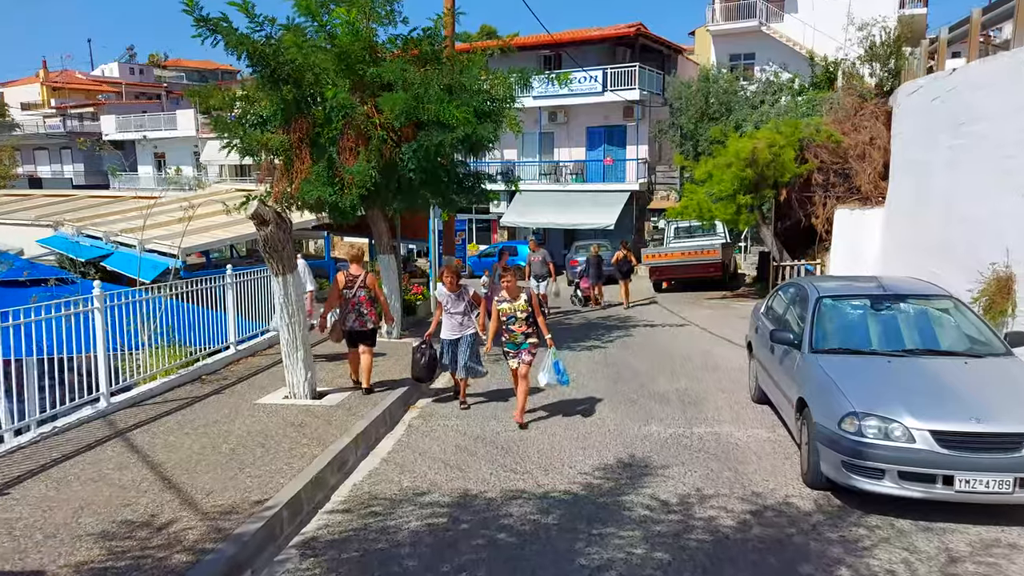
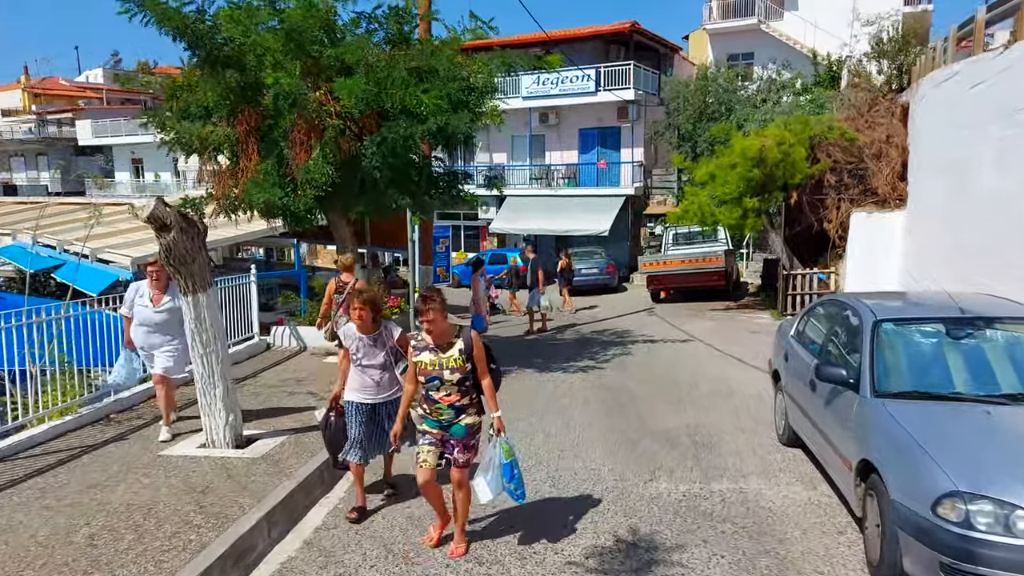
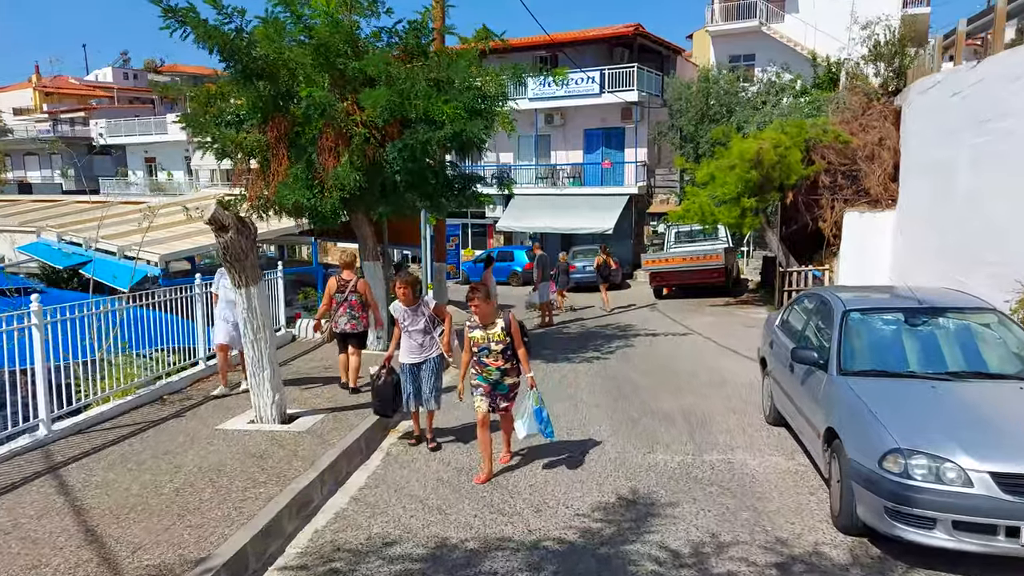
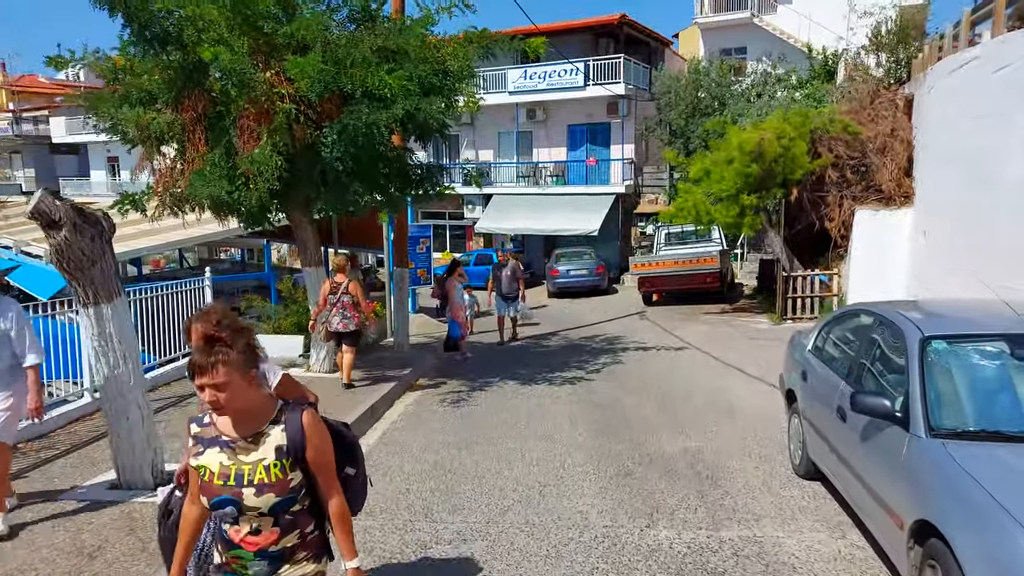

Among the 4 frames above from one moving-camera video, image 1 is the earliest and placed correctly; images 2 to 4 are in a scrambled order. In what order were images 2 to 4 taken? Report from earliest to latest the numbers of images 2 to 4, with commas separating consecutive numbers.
3, 2, 4
